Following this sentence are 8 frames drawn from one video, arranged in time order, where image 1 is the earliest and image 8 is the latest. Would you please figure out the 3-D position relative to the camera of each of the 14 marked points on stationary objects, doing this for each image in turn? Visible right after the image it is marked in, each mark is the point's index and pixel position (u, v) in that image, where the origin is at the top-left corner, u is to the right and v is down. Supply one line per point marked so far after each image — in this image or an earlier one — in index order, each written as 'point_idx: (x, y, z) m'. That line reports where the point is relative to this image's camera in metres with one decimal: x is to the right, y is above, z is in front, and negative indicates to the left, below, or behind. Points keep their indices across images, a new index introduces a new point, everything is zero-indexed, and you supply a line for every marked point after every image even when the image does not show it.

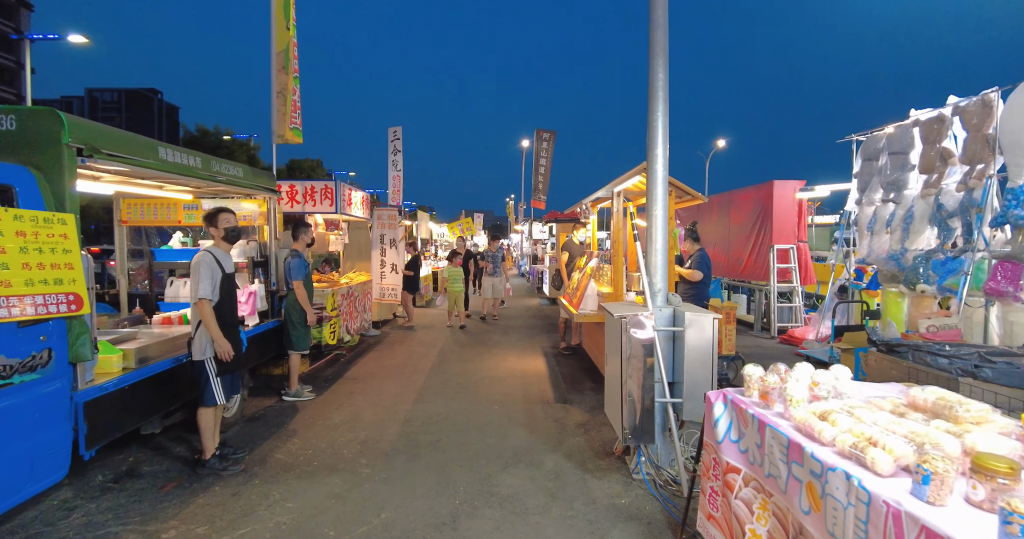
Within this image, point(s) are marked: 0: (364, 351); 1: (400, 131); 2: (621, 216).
0: (-2.6, -1.4, +8.2) m
1: (-3.8, +4.7, +16.5) m
2: (+1.3, +0.7, +5.8) m
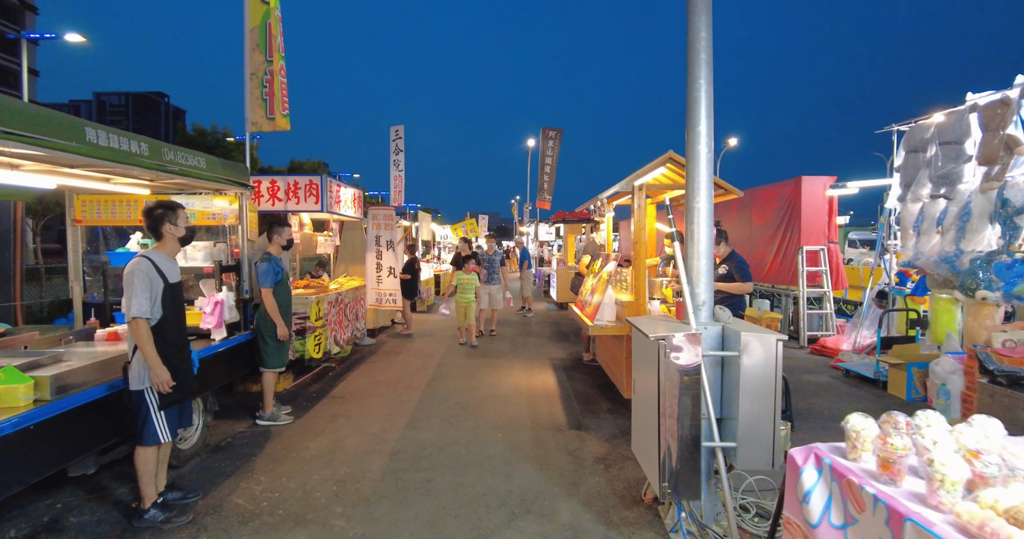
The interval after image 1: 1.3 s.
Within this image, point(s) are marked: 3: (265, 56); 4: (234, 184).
0: (-2.5, -1.5, +7.5) m
1: (-3.6, +4.6, +15.8) m
2: (+1.4, +0.6, +5.1) m
3: (-2.8, +2.4, +5.3) m
4: (-2.9, +0.9, +5.0) m
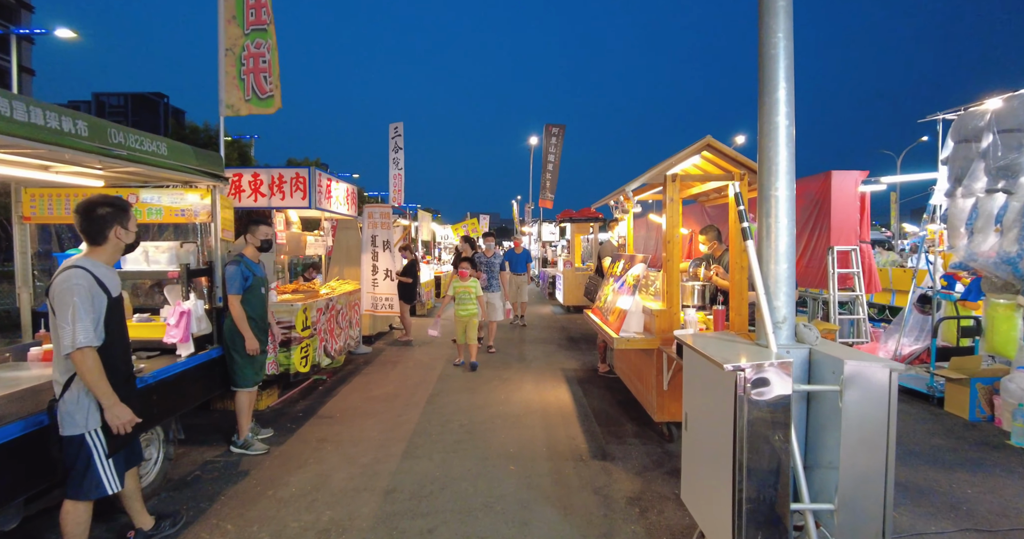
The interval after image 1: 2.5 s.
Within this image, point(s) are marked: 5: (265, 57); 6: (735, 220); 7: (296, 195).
0: (-2.4, -1.5, +6.9) m
1: (-3.5, +4.5, +15.1) m
2: (+1.5, +0.6, +4.4) m
3: (-2.7, +2.4, +4.7) m
4: (-2.8, +0.9, +4.3) m
5: (-2.5, +2.1, +4.7) m
6: (+2.1, +0.4, +4.4) m
7: (-2.6, +0.9, +5.8) m
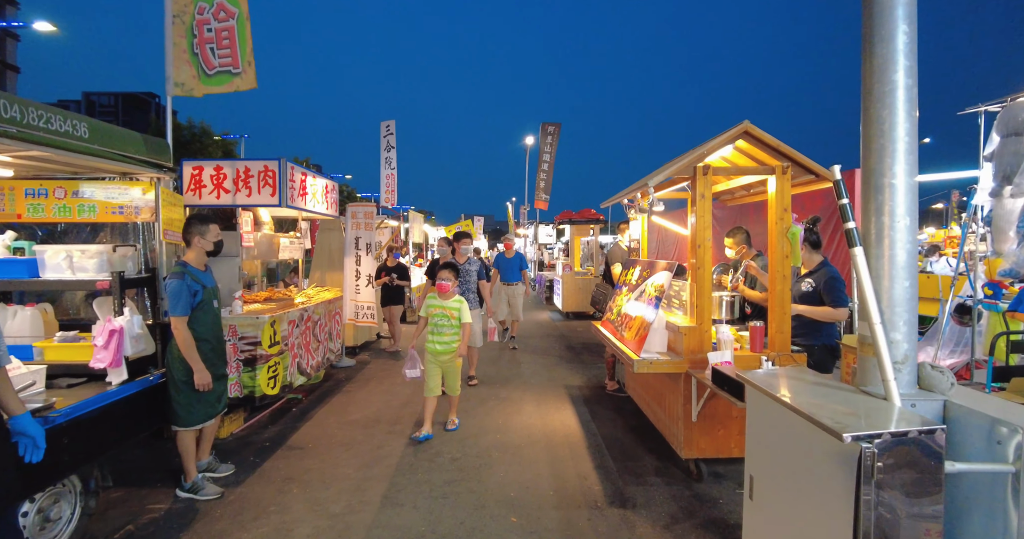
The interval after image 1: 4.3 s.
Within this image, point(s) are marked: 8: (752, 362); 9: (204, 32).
0: (-2.4, -1.6, +6.1) m
1: (-3.6, +4.4, +14.4) m
2: (+1.5, +0.5, +3.7) m
3: (-2.7, +2.3, +4.0) m
4: (-2.8, +0.8, +3.6) m
5: (-2.5, +2.0, +4.0) m
6: (+2.1, +0.4, +3.8) m
7: (-2.6, +0.8, +5.1) m
8: (+1.9, -0.7, +3.7) m
9: (-2.5, +2.0, +4.0) m
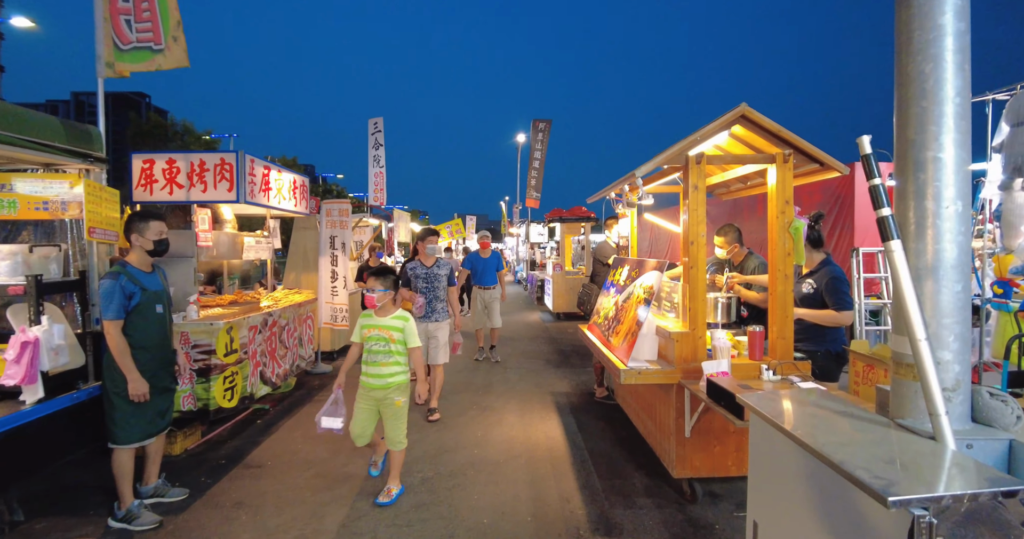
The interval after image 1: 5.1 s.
0: (-2.6, -1.6, +5.7) m
1: (-3.9, +4.4, +14.0) m
2: (+1.3, +0.5, +3.4) m
3: (-2.9, +2.3, +3.5) m
4: (-3.0, +0.8, +3.2) m
5: (-2.7, +2.0, +3.5) m
6: (+1.9, +0.4, +3.4) m
7: (-2.9, +0.8, +4.6) m
8: (+1.7, -0.7, +3.4) m
9: (-2.7, +2.0, +3.5) m
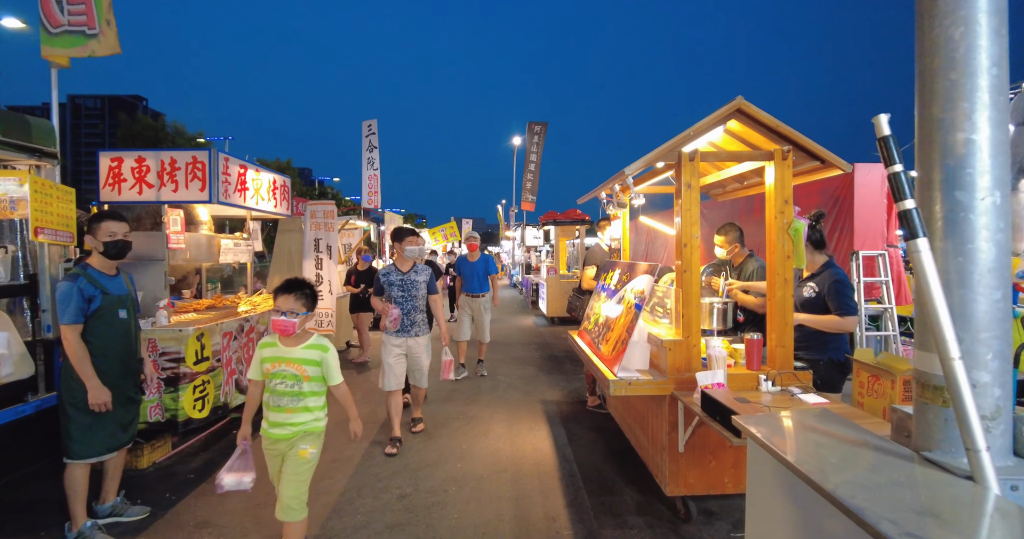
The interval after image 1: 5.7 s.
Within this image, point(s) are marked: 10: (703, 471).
0: (-2.7, -1.7, +5.5) m
1: (-4.1, +4.3, +13.8) m
2: (+1.2, +0.5, +3.2) m
3: (-3.0, +2.3, +3.3) m
4: (-3.1, +0.8, +3.0) m
5: (-2.8, +2.0, +3.3) m
6: (+1.8, +0.4, +3.2) m
7: (-3.0, +0.8, +4.4) m
8: (+1.6, -0.7, +3.2) m
9: (-2.9, +1.9, +3.3) m
10: (+1.3, -1.4, +3.2) m
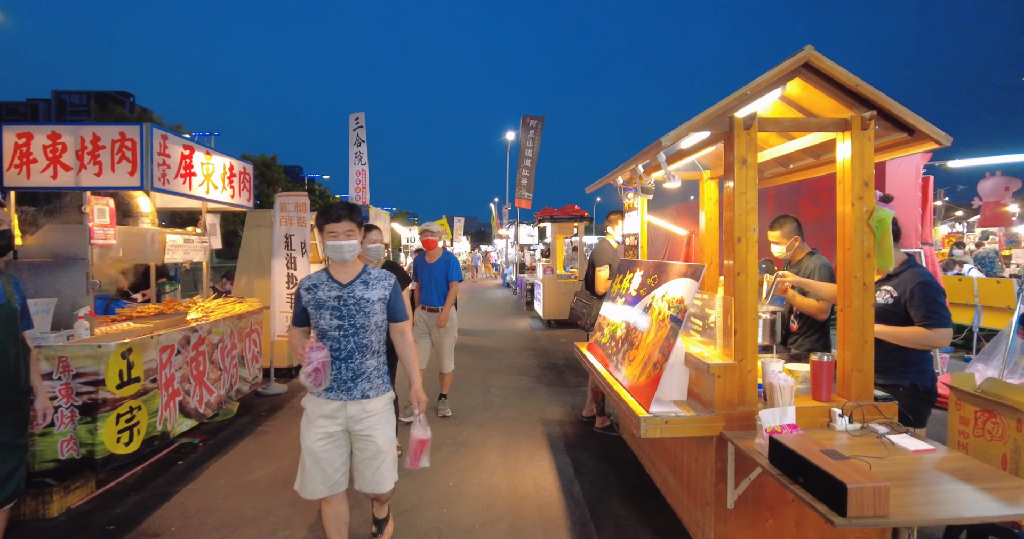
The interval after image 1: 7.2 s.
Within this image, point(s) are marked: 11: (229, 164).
0: (-2.8, -1.7, +4.7) m
1: (-4.3, +4.3, +13.0) m
2: (+1.2, +0.5, +2.4) m
3: (-3.0, +2.2, +2.5) m
4: (-3.1, +0.8, +2.2) m
5: (-2.8, +2.0, +2.5) m
6: (+1.8, +0.3, +2.5) m
7: (-3.0, +0.8, +3.6) m
8: (+1.6, -0.8, +2.4) m
9: (-2.9, +1.9, +2.5) m
10: (+1.3, -1.4, +2.5) m
11: (-2.9, +1.1, +4.9) m
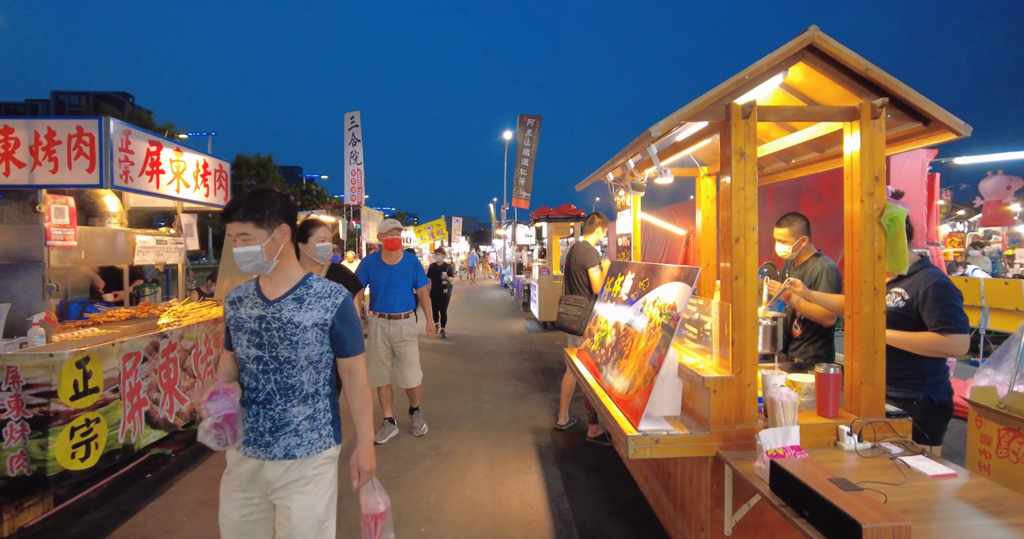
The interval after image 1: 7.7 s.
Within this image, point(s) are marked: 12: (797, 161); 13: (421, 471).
0: (-2.9, -1.7, +4.5) m
1: (-4.4, +4.3, +12.8) m
2: (+1.1, +0.5, +2.2) m
3: (-3.1, +2.2, +2.3) m
4: (-3.2, +0.7, +2.0) m
5: (-2.9, +2.0, +2.3) m
6: (+1.7, +0.3, +2.3) m
7: (-3.1, +0.8, +3.4) m
8: (+1.5, -0.8, +2.2) m
9: (-3.0, +1.9, +2.3) m
10: (+1.2, -1.4, +2.2) m
11: (-3.0, +1.1, +4.7) m
12: (+1.9, +0.7, +3.1) m
13: (-0.8, -1.7, +3.9) m
